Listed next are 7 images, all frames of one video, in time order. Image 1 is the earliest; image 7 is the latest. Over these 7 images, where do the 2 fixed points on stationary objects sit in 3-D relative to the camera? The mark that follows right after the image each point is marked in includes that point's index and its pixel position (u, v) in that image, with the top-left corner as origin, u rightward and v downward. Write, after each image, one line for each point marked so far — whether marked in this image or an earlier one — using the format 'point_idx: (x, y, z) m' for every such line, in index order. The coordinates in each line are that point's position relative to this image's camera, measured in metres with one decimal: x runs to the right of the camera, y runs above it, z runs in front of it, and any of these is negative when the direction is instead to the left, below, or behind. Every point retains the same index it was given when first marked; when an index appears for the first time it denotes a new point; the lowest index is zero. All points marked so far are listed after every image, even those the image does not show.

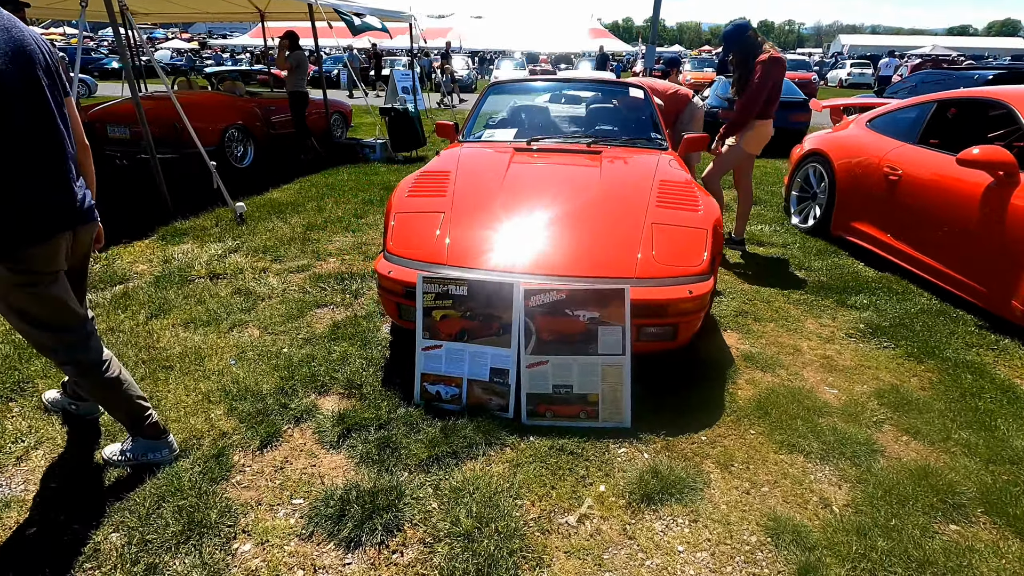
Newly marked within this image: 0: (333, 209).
0: (-1.9, +0.8, +5.7) m
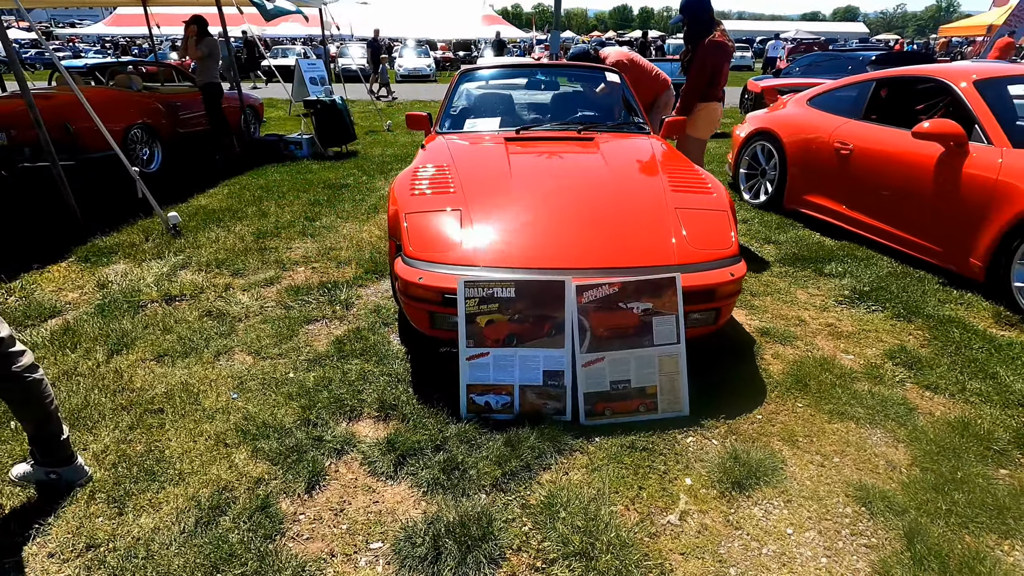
0: (-2.3, +0.7, +5.2) m
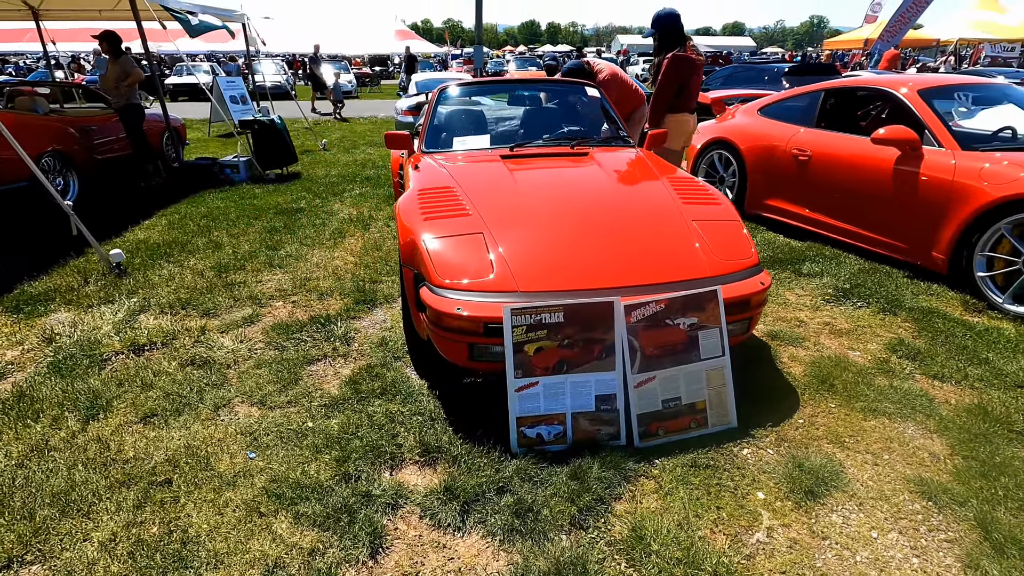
0: (-2.5, +0.4, +4.8) m
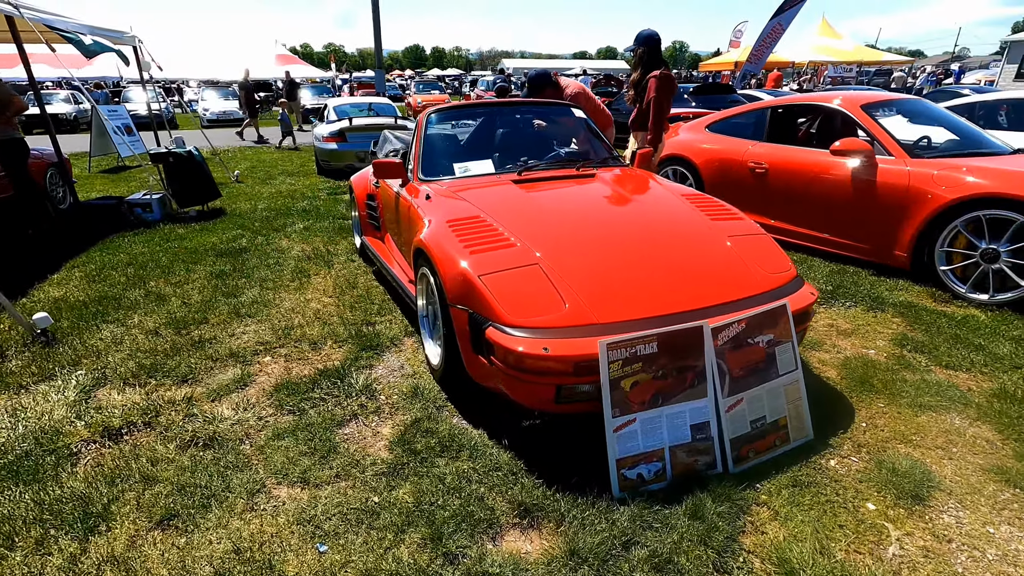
0: (-2.6, 0.0, +4.2) m
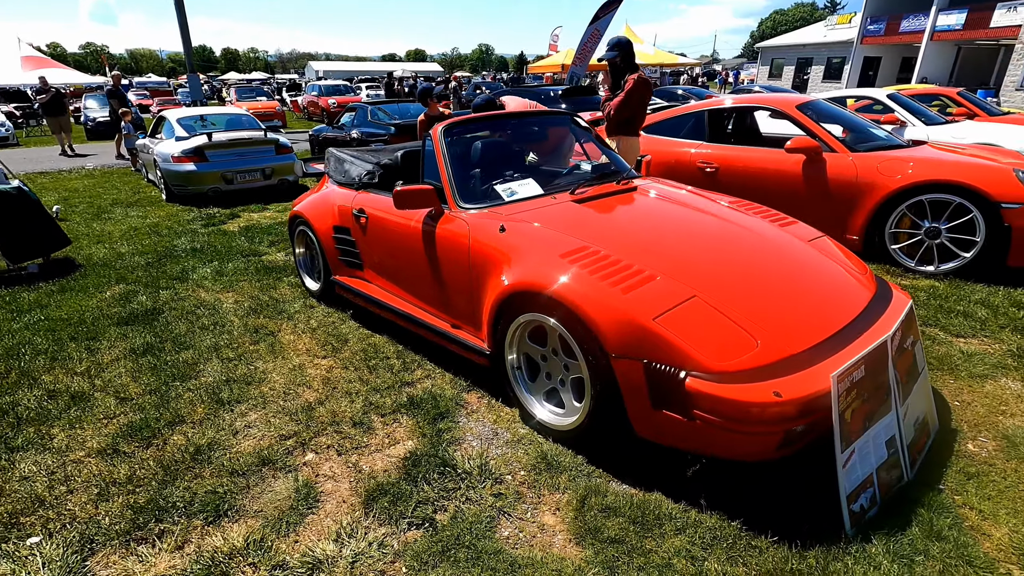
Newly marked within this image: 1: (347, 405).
0: (-2.3, -0.5, +3.1) m
1: (-0.9, -0.6, +2.8) m
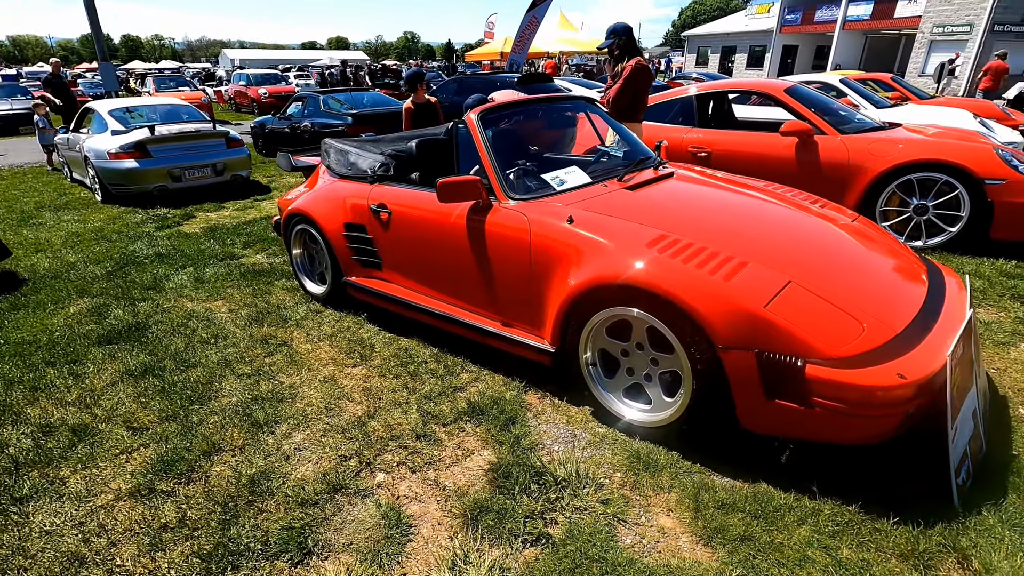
0: (-2.0, -0.6, +2.7) m
1: (-0.5, -0.6, +2.6) m
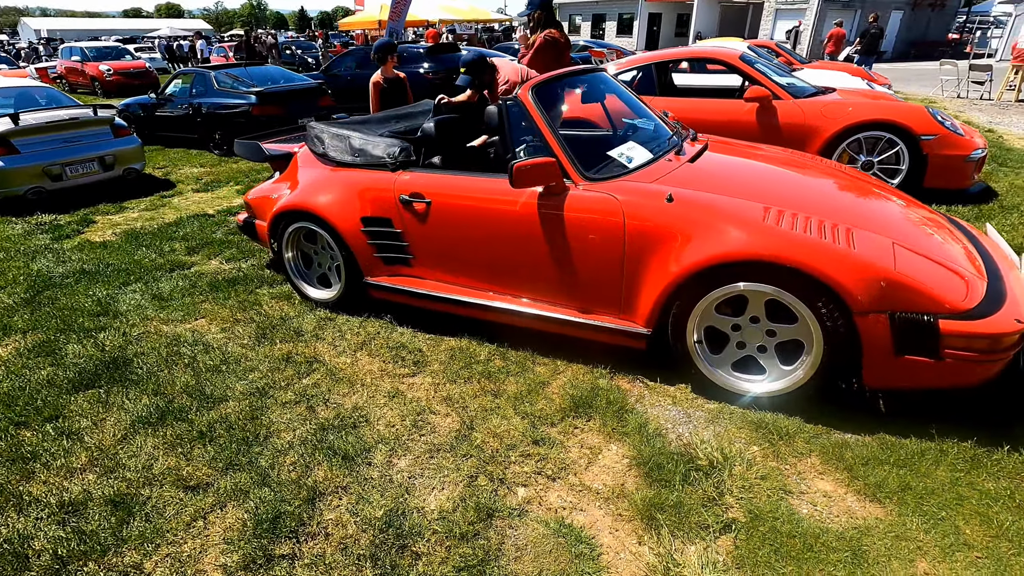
0: (-1.5, -0.8, +2.2) m
1: (0.0, -0.6, +2.4) m
